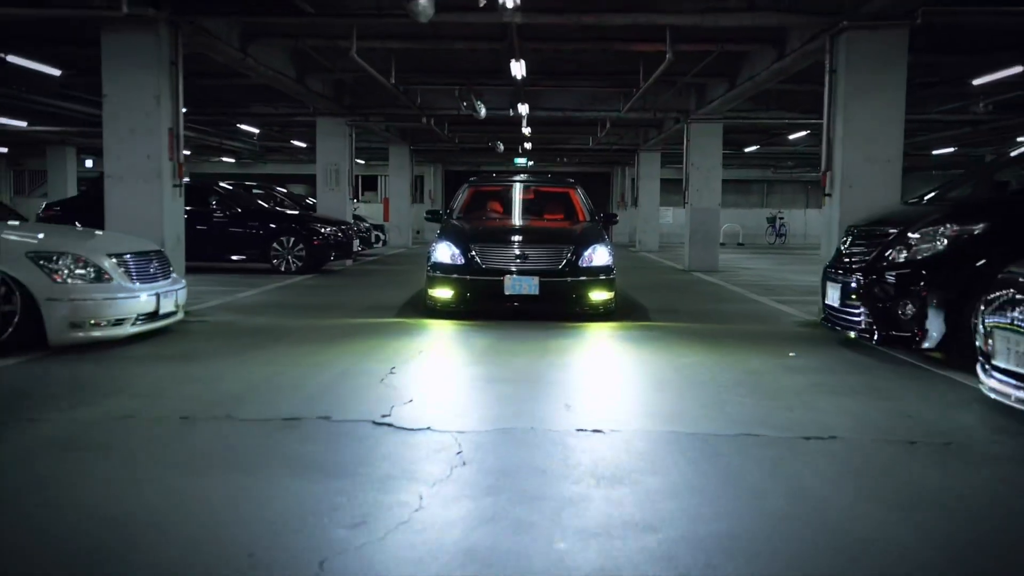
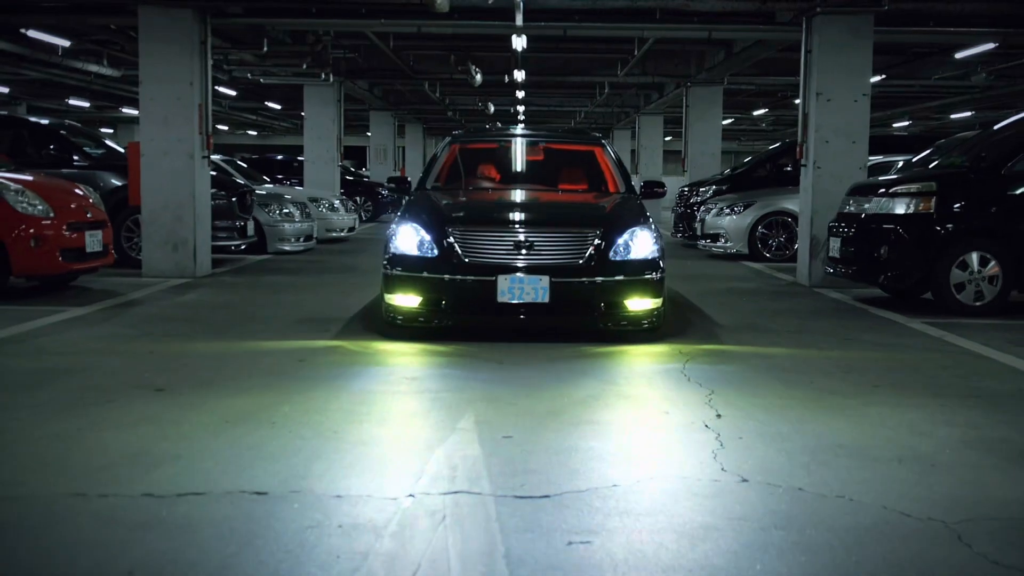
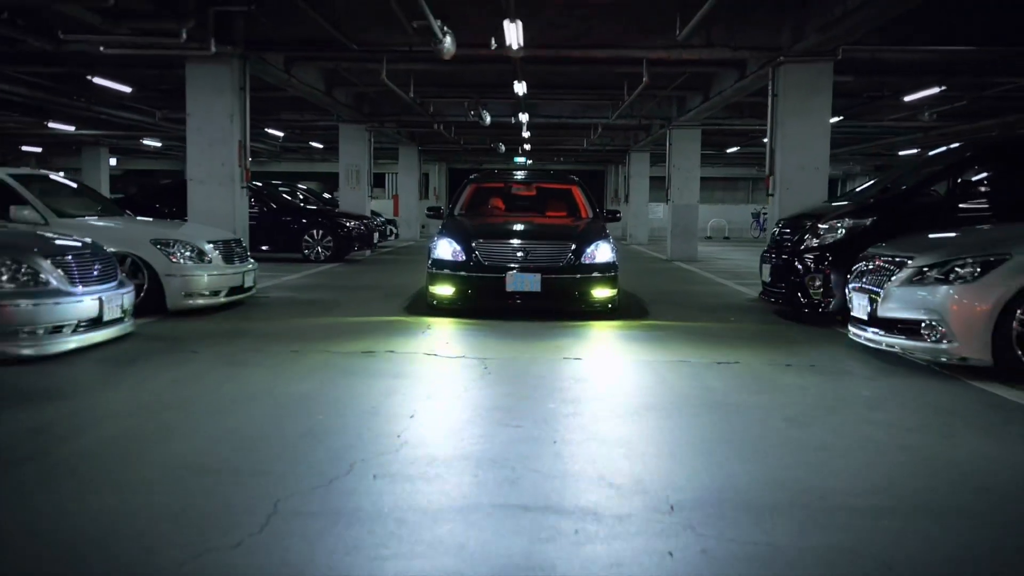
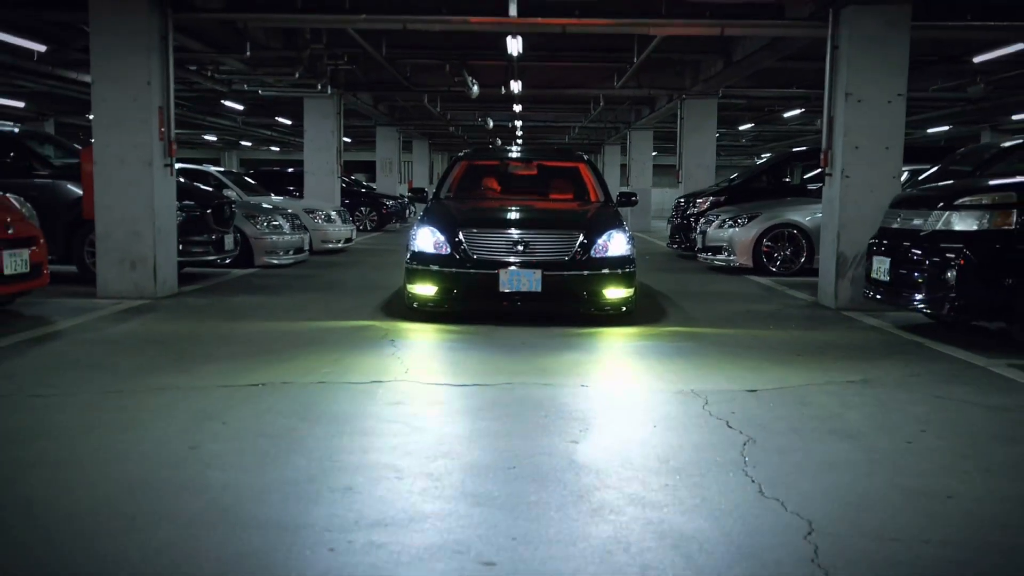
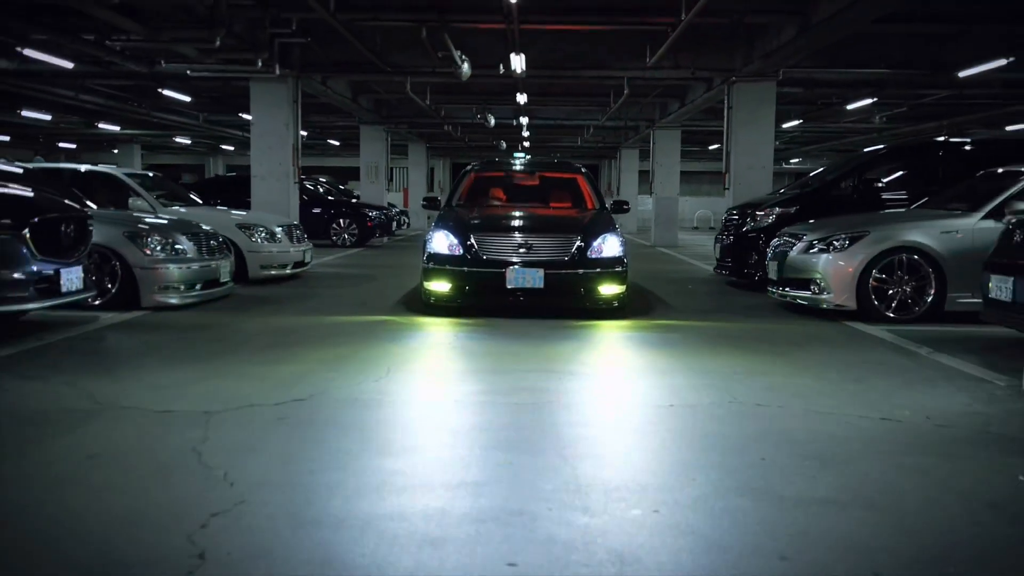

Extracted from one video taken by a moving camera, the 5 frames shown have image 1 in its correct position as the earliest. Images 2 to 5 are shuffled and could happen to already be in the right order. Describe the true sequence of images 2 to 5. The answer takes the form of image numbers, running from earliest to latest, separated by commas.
3, 5, 4, 2
